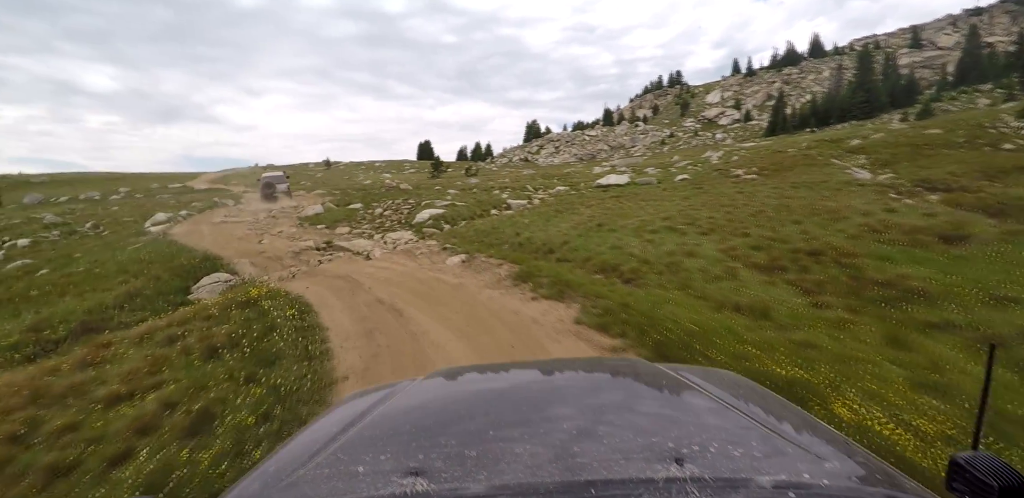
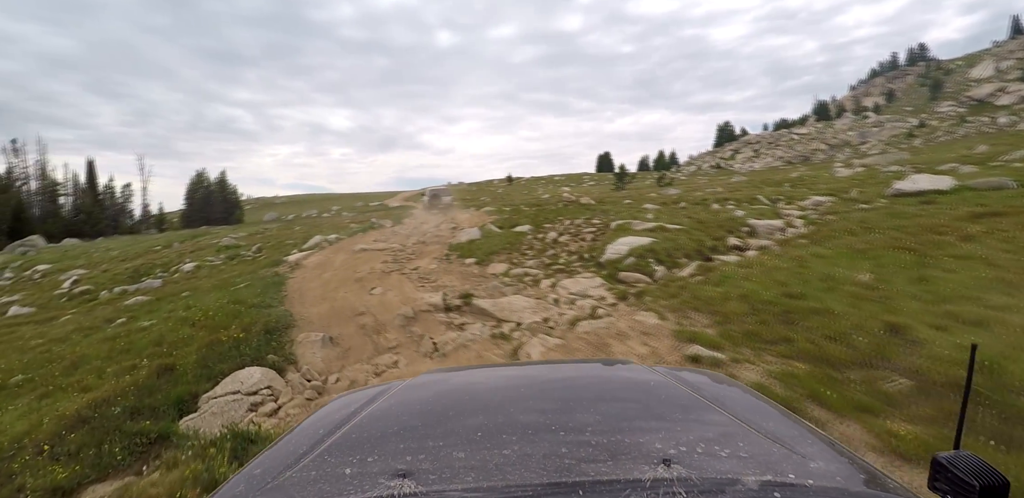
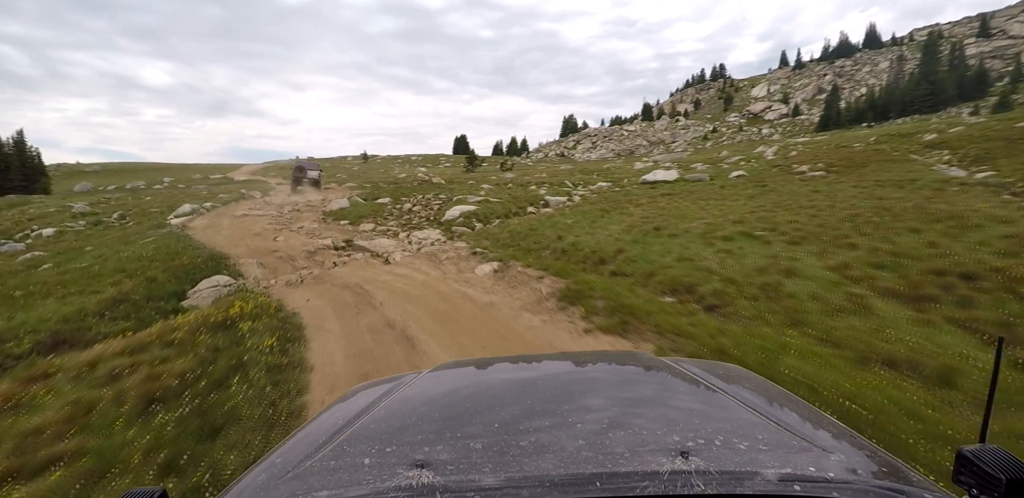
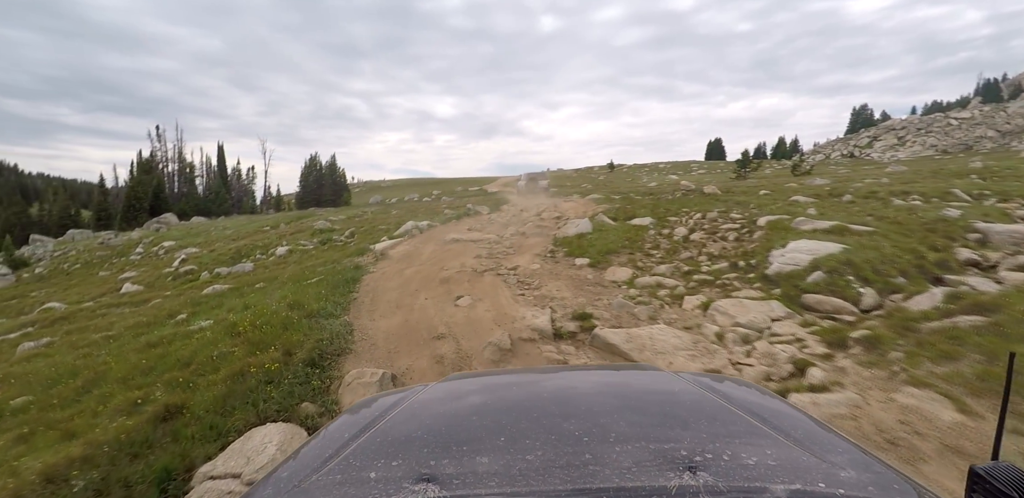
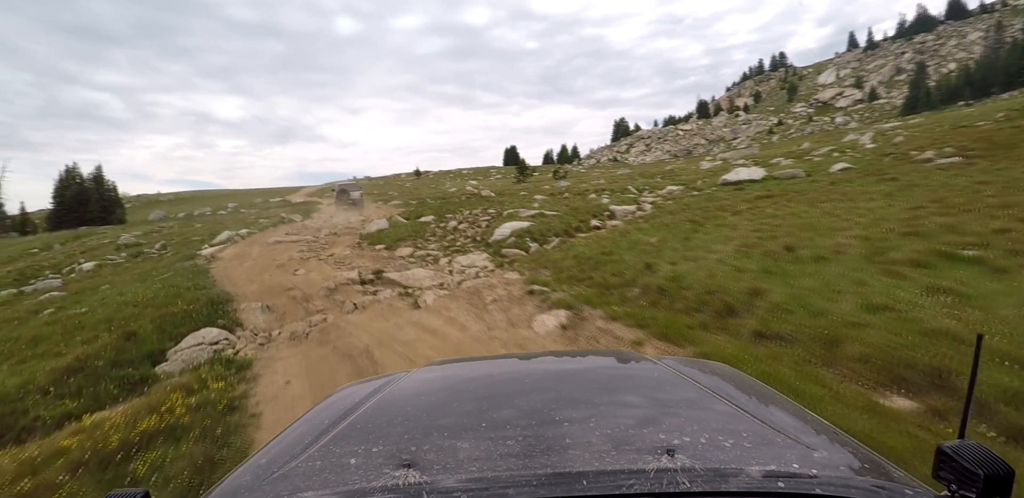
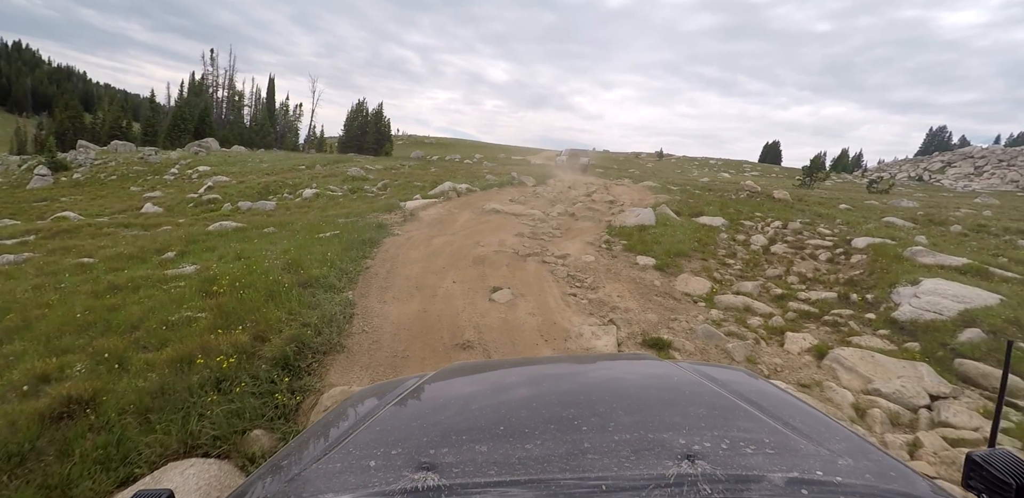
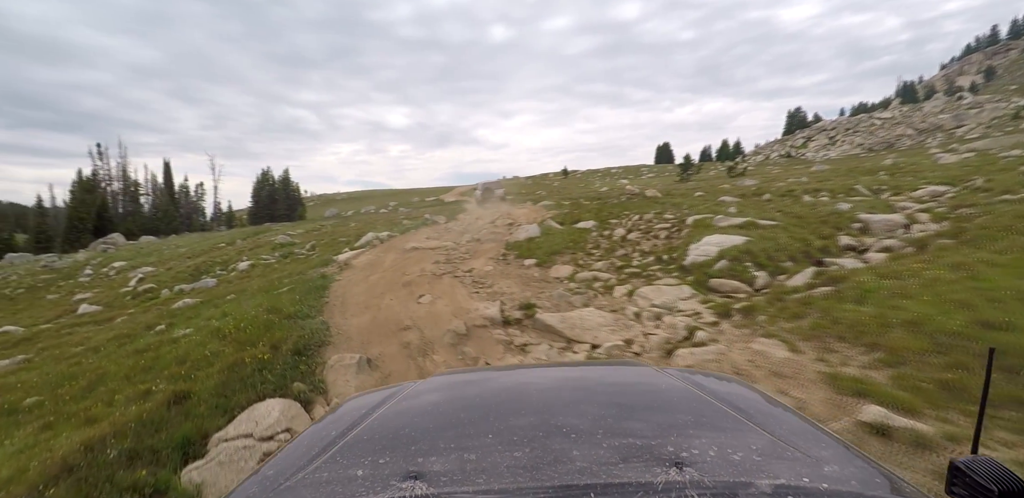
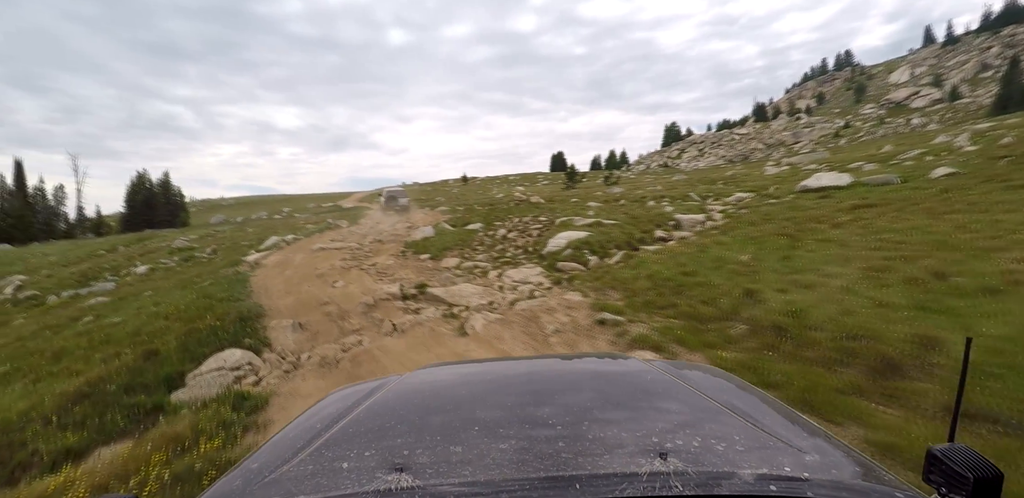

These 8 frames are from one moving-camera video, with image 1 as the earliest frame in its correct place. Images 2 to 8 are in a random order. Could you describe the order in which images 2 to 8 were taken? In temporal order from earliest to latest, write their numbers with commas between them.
3, 5, 8, 2, 7, 4, 6
